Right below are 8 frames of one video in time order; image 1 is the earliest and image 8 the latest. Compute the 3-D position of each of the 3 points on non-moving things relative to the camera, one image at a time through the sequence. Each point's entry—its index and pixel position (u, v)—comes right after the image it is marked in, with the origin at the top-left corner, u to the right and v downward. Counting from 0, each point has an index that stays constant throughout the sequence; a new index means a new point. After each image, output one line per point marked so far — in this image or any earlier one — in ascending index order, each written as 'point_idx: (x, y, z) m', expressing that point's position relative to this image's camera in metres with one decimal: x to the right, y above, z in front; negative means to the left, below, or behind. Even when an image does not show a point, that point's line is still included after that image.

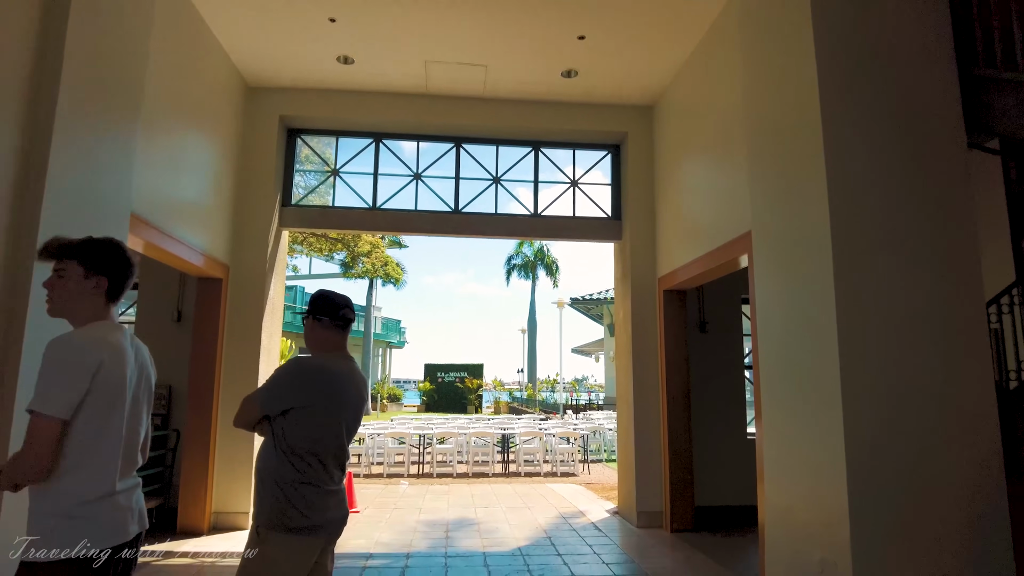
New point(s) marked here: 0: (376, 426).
0: (-3.0, -3.0, +13.4) m
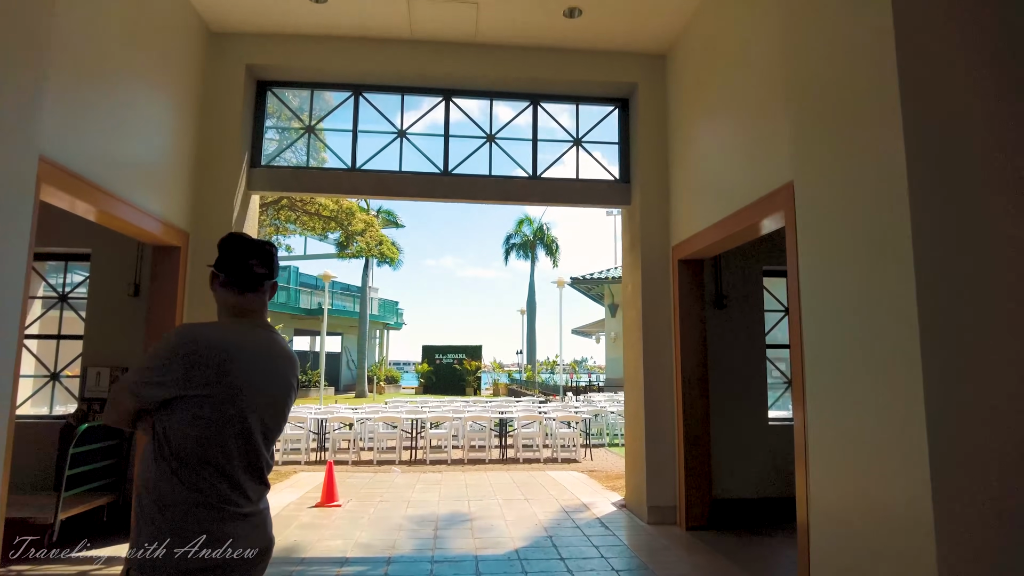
0: (-3.0, -2.5, +12.7) m
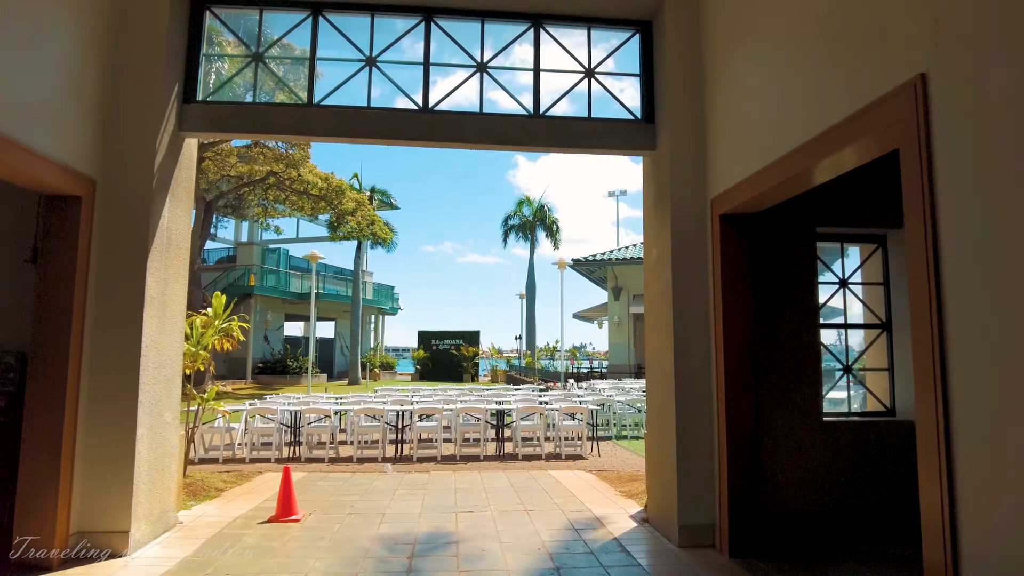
0: (-3.0, -2.1, +11.5) m
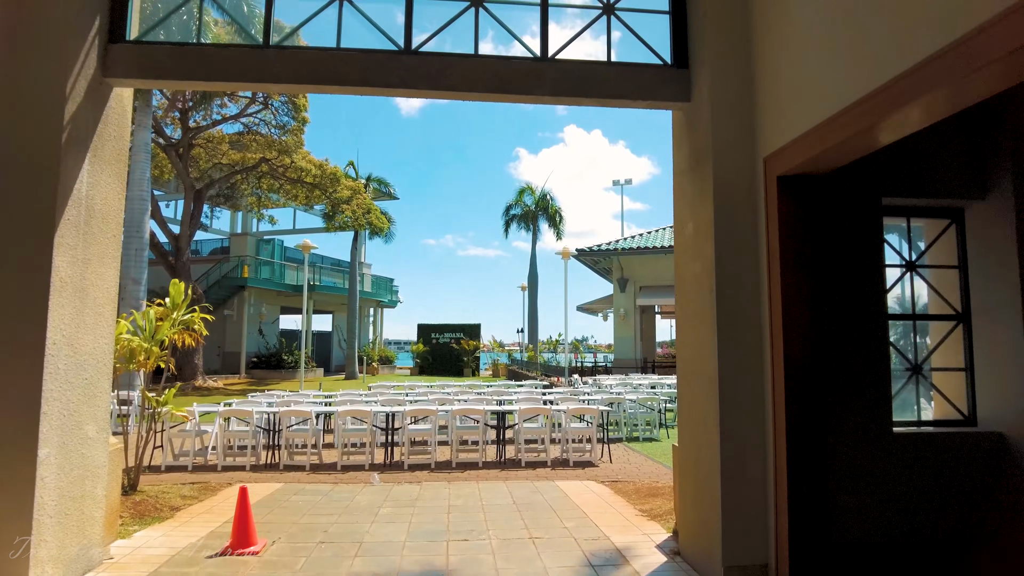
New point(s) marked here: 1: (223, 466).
0: (-3.0, -1.9, +10.6) m
1: (-3.9, -2.4, +8.2) m
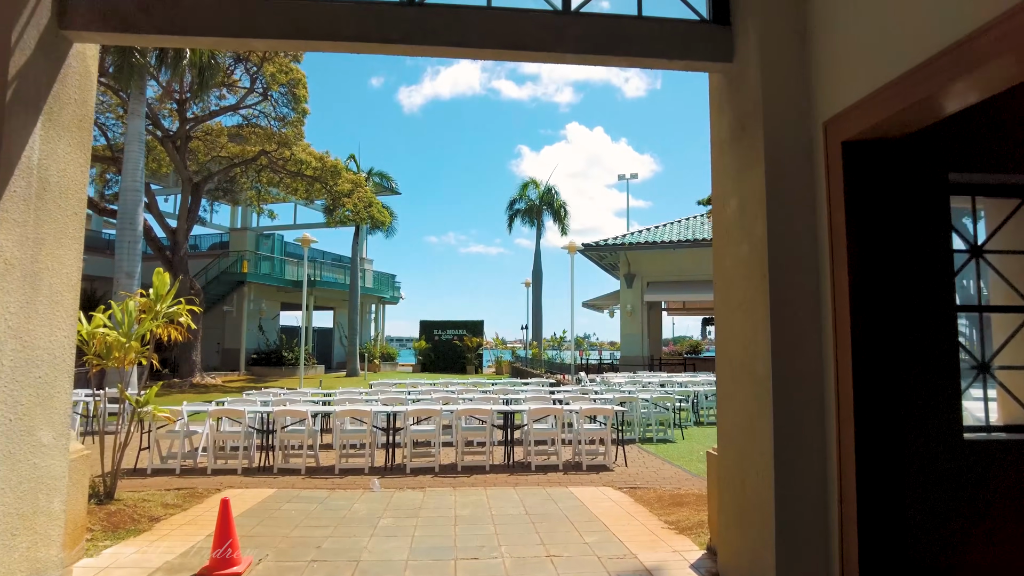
0: (-2.9, -1.8, +10.1) m
1: (-3.7, -2.3, +7.7) m
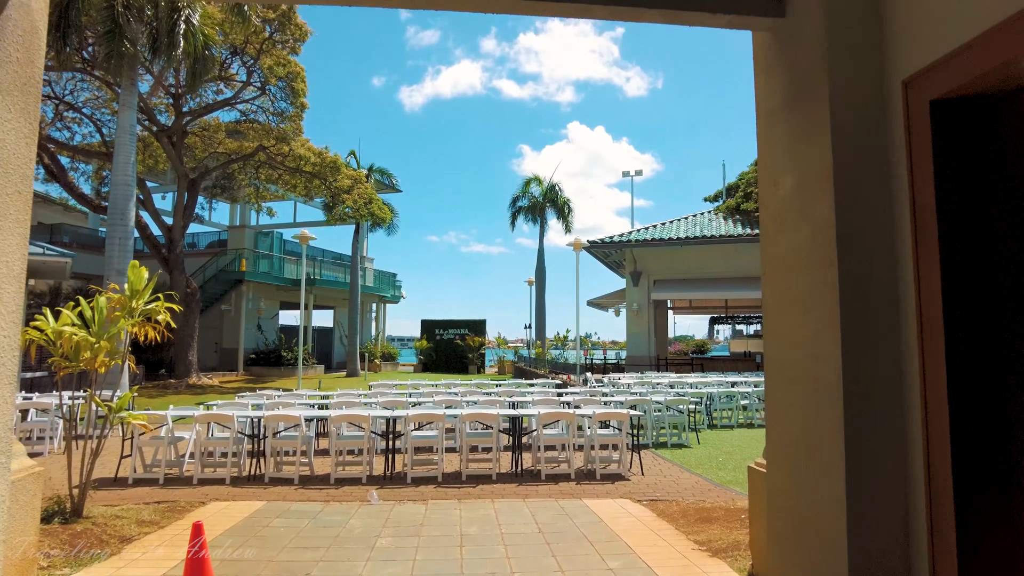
0: (-2.8, -1.7, +9.5) m
1: (-3.6, -2.2, +7.2) m
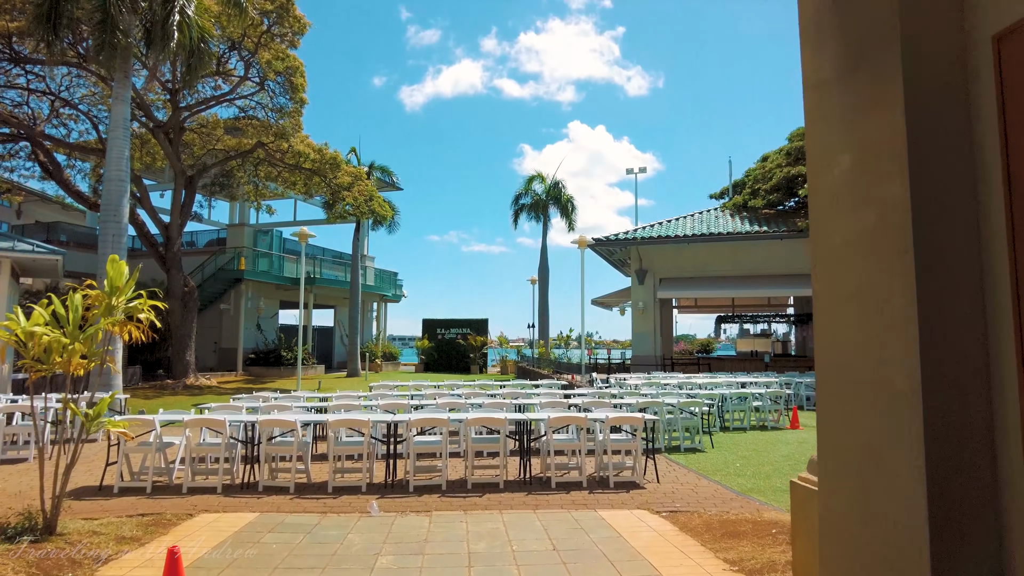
0: (-2.7, -1.7, +9.1) m
1: (-3.5, -2.2, +6.8) m
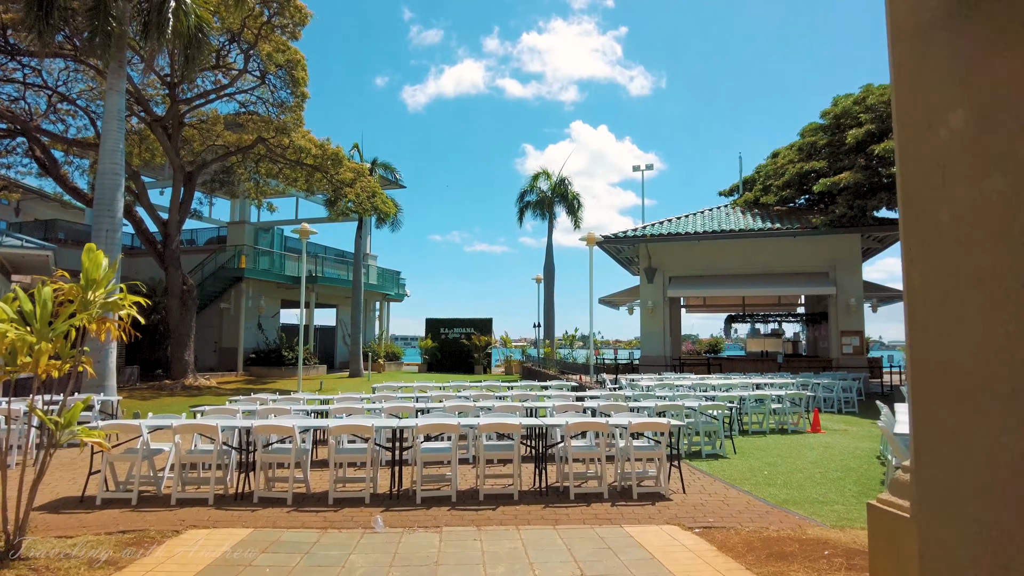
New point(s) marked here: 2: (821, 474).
0: (-2.5, -1.7, +8.6) m
1: (-3.4, -2.1, +6.2) m
2: (+4.0, -2.4, +7.9) m
